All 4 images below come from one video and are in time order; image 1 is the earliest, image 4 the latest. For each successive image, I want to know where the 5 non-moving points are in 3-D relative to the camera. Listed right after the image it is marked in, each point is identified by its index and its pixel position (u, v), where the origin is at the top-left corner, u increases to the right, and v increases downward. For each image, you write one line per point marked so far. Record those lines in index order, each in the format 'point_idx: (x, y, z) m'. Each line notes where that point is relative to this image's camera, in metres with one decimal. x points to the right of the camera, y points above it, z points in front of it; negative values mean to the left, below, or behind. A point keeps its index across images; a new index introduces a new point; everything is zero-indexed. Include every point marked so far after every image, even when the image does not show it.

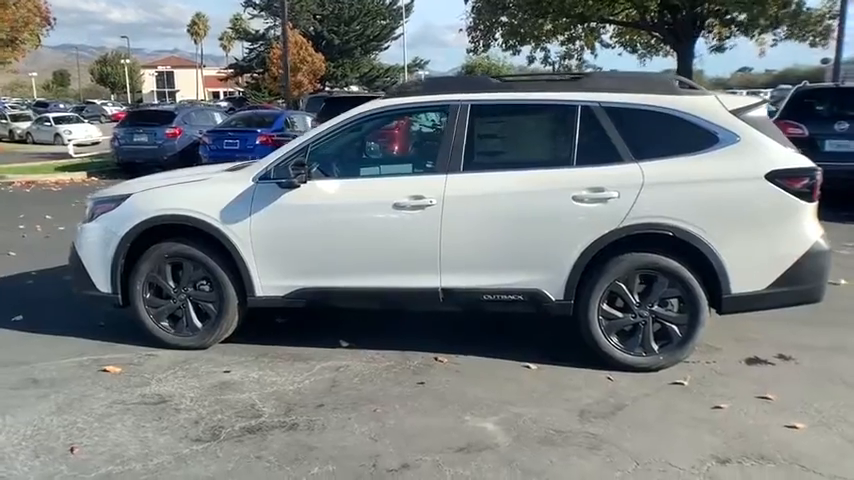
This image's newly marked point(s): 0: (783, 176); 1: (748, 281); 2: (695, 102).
0: (+2.8, +0.5, +5.2) m
1: (+2.6, -0.3, +5.2) m
2: (+2.2, +1.1, +5.4) m
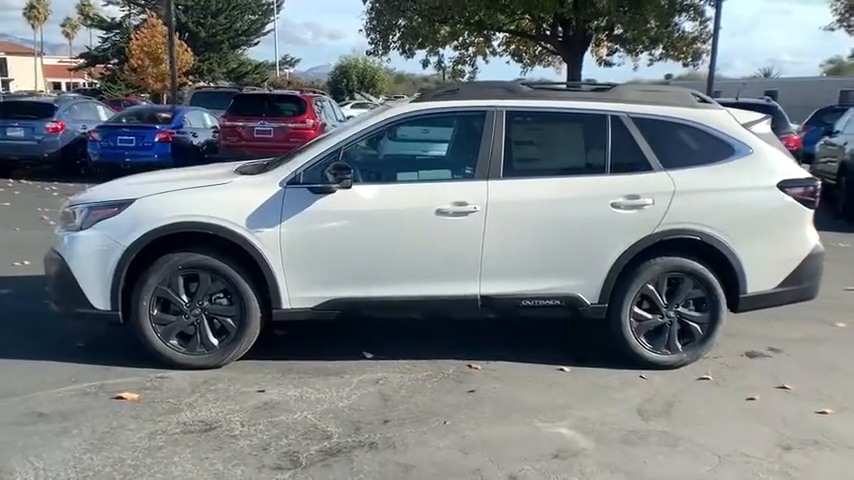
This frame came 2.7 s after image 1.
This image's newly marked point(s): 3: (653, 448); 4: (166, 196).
0: (+3.1, +0.5, +5.7) m
1: (+2.9, -0.4, +5.7) m
2: (+2.5, +1.1, +5.8) m
3: (+1.5, -1.4, +4.4) m
4: (-2.1, +0.3, +5.2) m
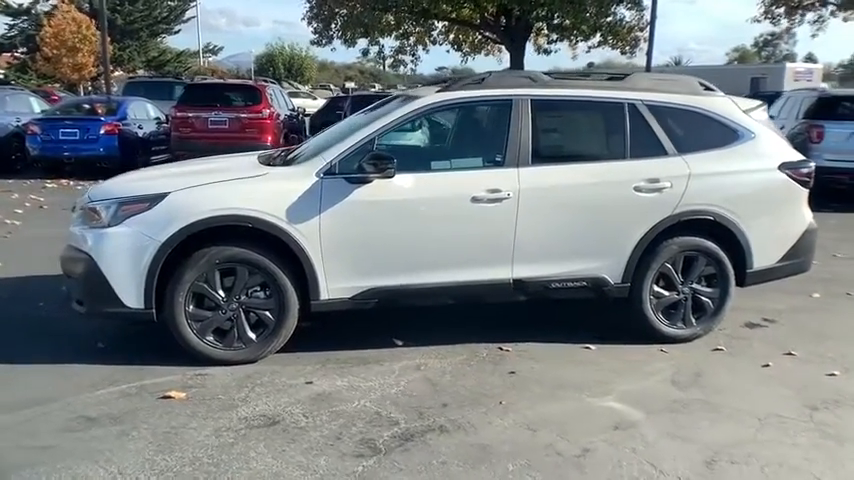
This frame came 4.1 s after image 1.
0: (+3.4, +0.7, +6.1) m
1: (+3.2, -0.2, +6.1) m
2: (+2.7, +1.3, +6.1) m
3: (+1.9, -1.2, +4.7) m
4: (-1.8, +0.4, +5.1) m
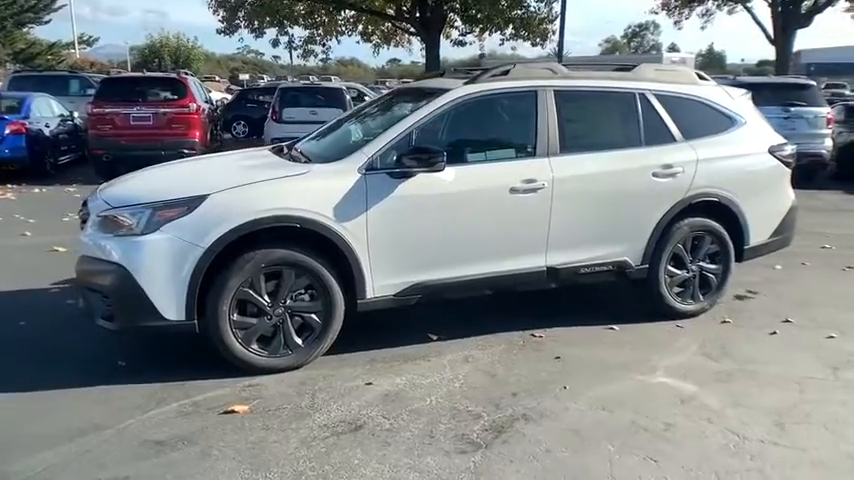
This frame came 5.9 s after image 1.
0: (+3.5, +0.9, +6.6) m
1: (+3.3, +0.1, +6.6) m
2: (+2.8, +1.5, +6.5) m
3: (+2.4, -1.1, +5.0) m
4: (-1.4, +0.4, +4.8) m
